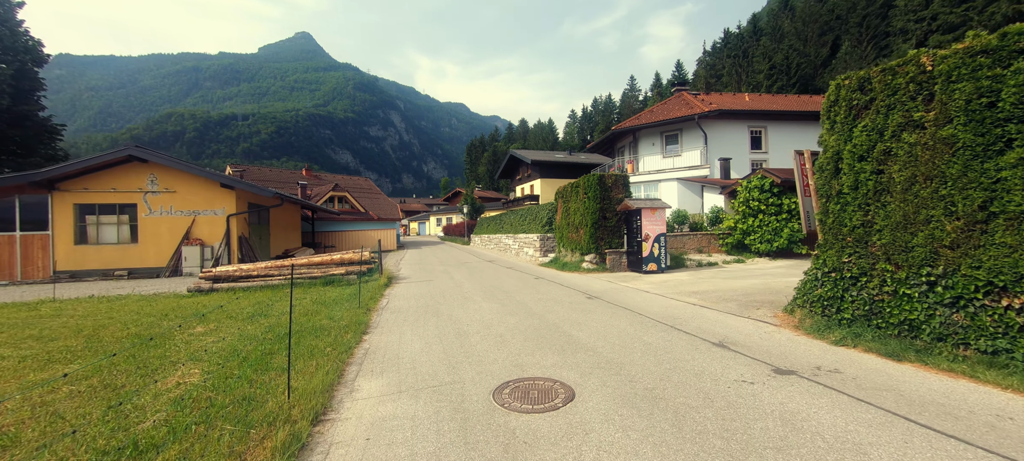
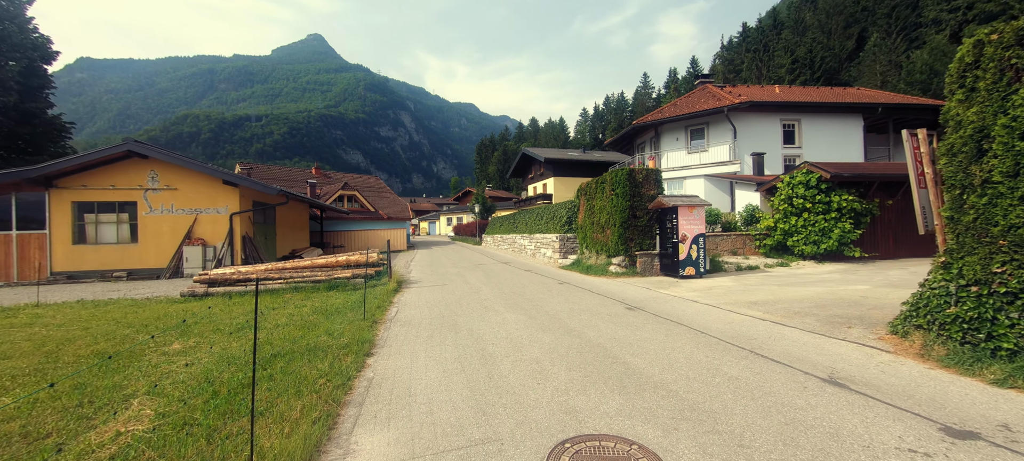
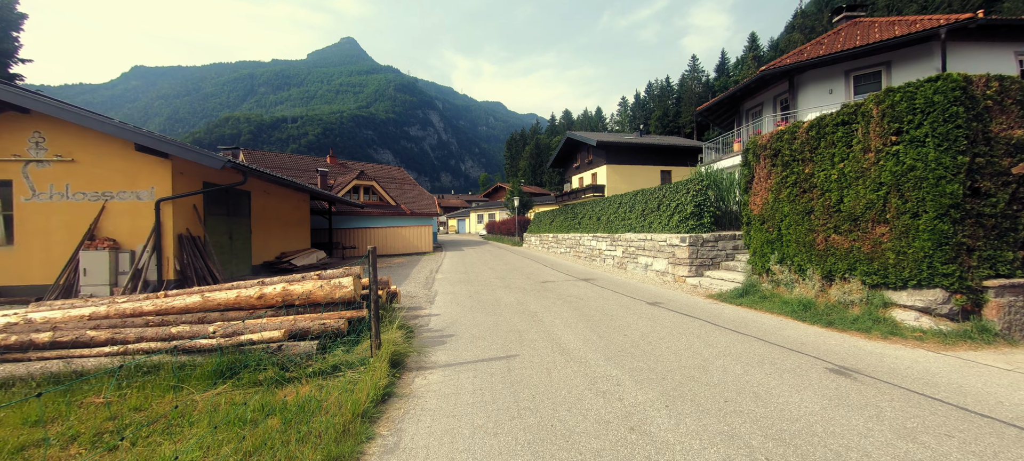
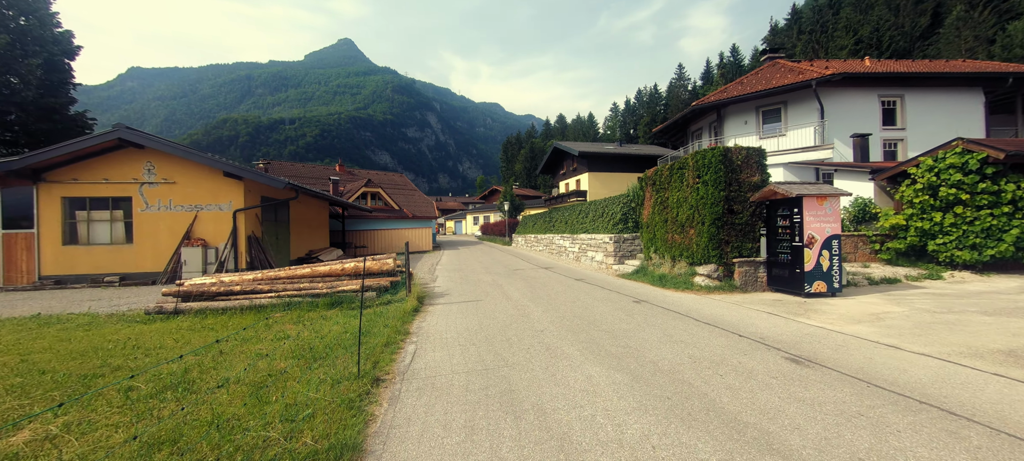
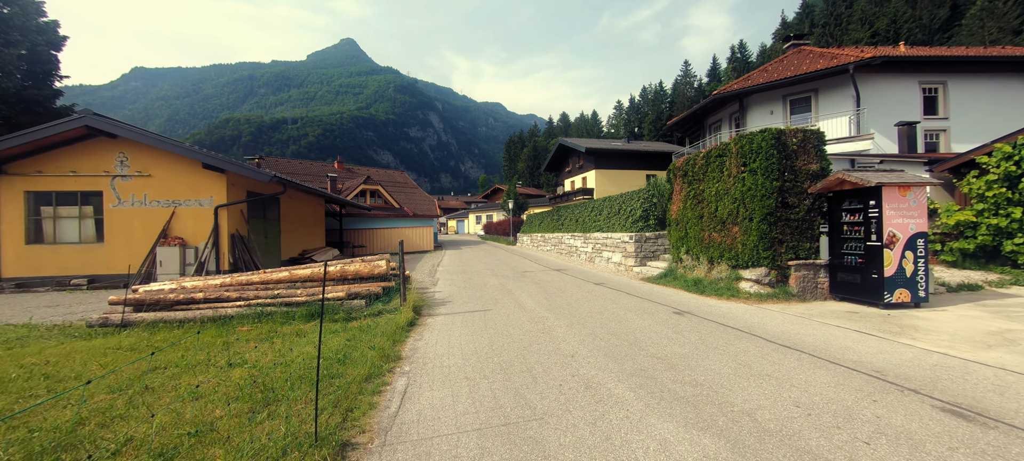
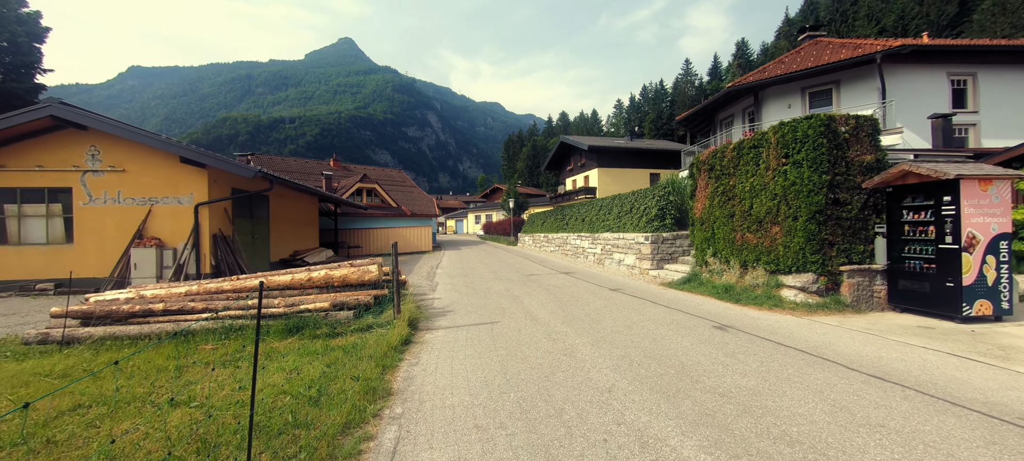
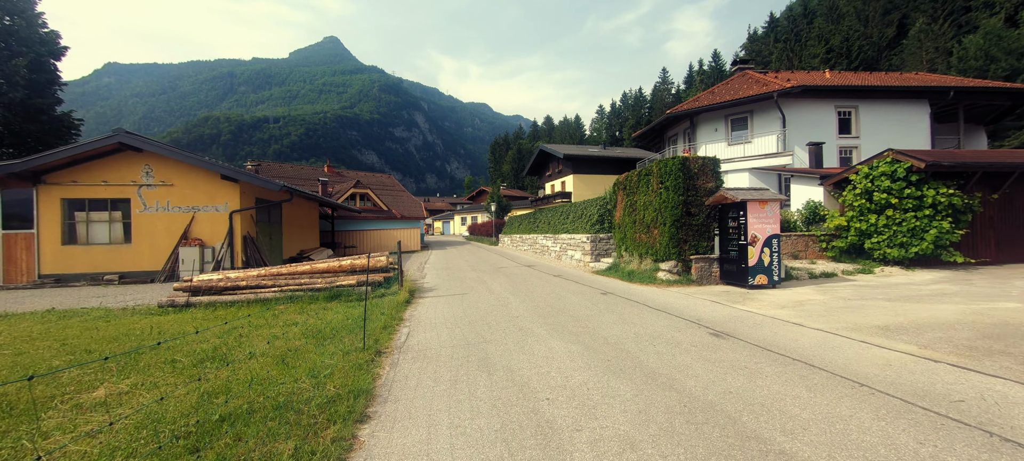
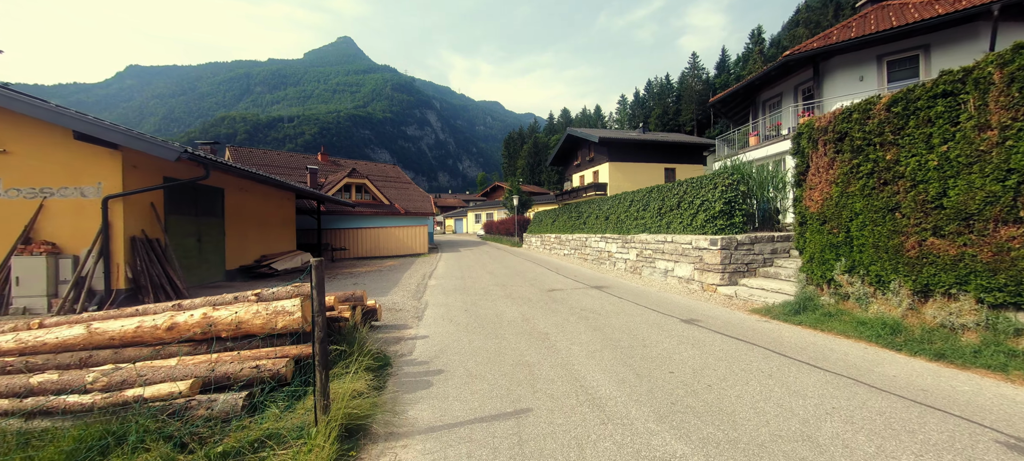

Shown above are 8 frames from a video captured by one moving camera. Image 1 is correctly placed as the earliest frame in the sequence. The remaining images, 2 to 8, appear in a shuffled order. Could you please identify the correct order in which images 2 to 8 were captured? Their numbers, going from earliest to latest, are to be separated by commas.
2, 7, 4, 5, 6, 3, 8
